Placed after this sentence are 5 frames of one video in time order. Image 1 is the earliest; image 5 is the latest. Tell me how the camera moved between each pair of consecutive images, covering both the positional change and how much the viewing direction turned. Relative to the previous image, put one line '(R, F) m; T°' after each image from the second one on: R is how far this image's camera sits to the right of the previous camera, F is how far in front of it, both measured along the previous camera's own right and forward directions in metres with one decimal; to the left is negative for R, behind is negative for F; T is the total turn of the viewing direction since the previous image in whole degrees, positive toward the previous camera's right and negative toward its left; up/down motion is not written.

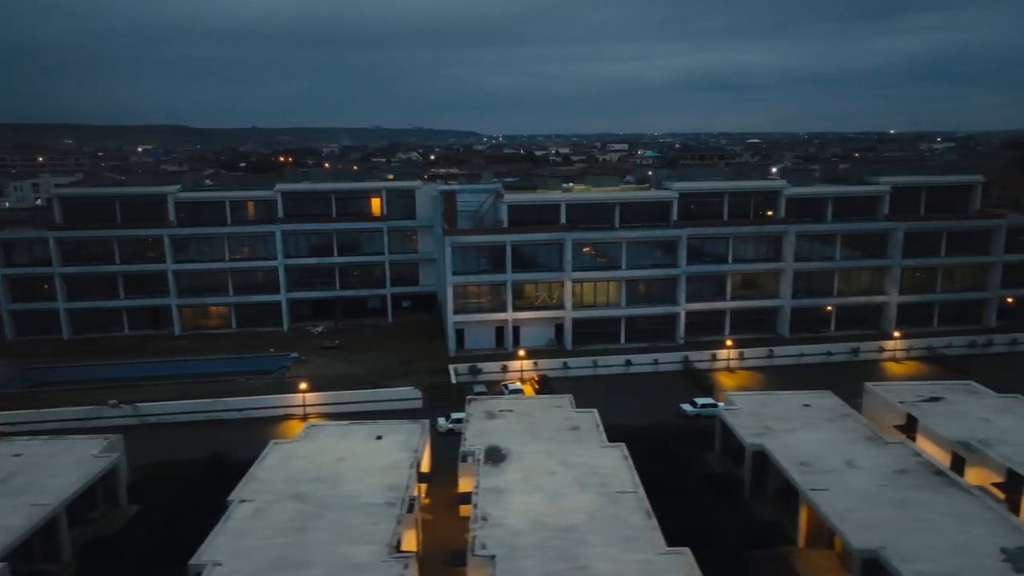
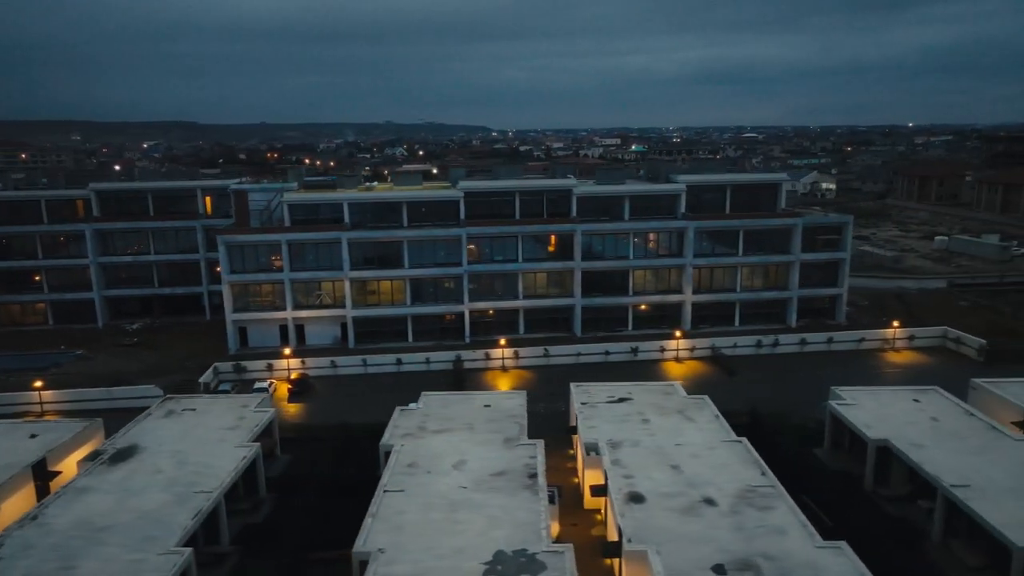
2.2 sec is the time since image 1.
(+15.9, 0.0) m; -1°
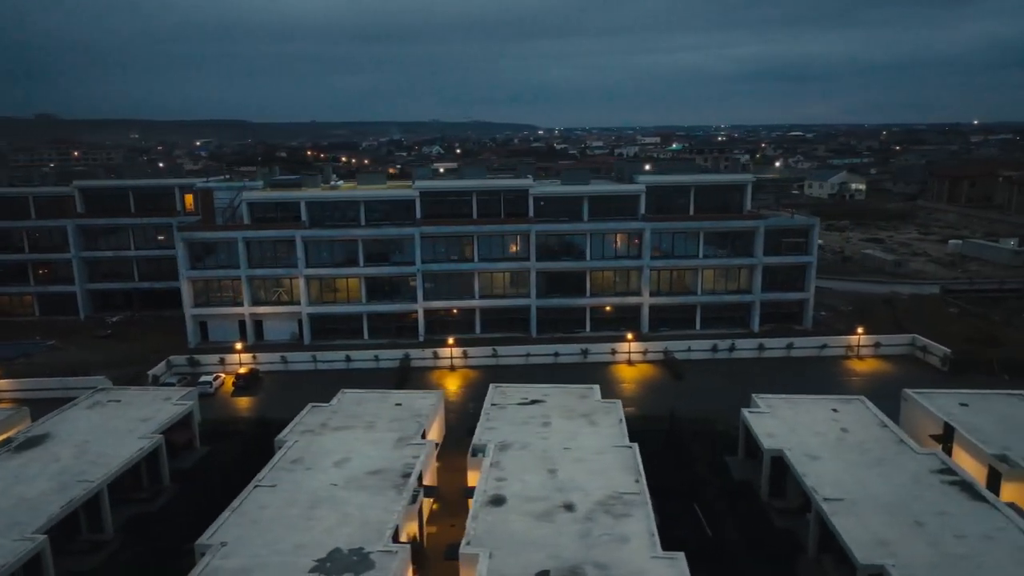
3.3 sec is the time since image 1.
(+6.4, +0.2) m; -4°
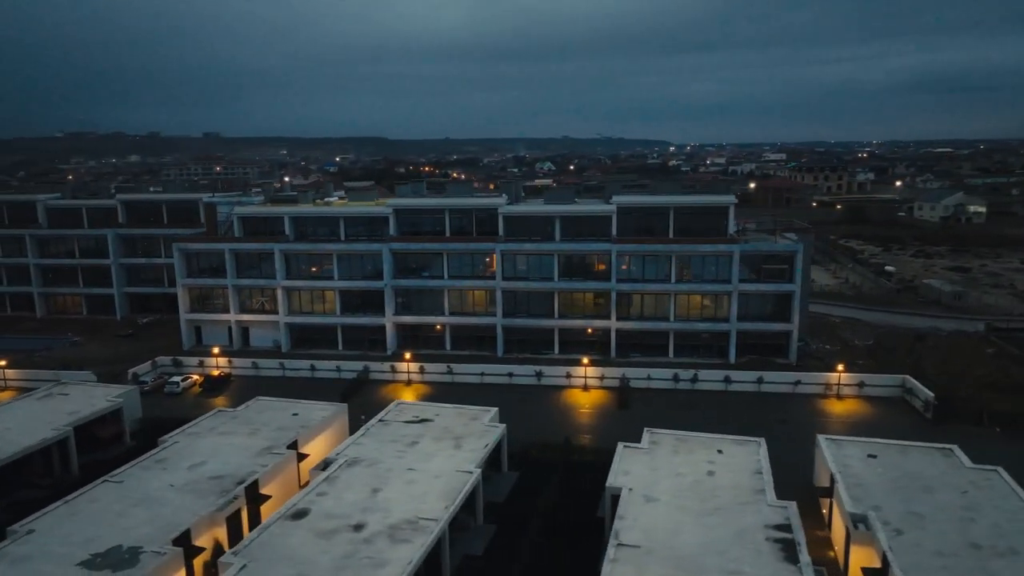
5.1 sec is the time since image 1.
(+11.2, +1.1) m; -10°
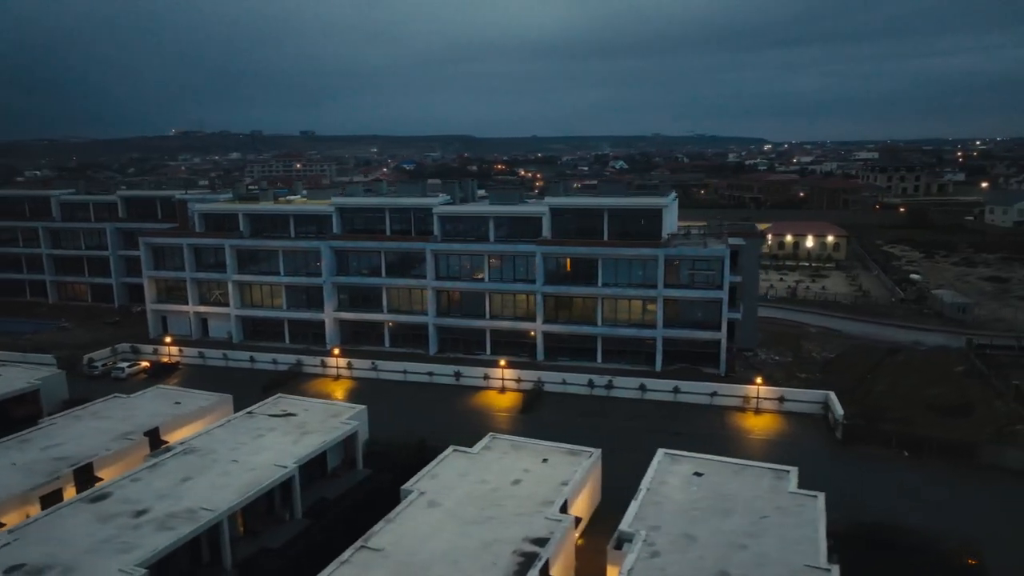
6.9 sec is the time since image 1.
(+10.9, +0.8) m; -7°
